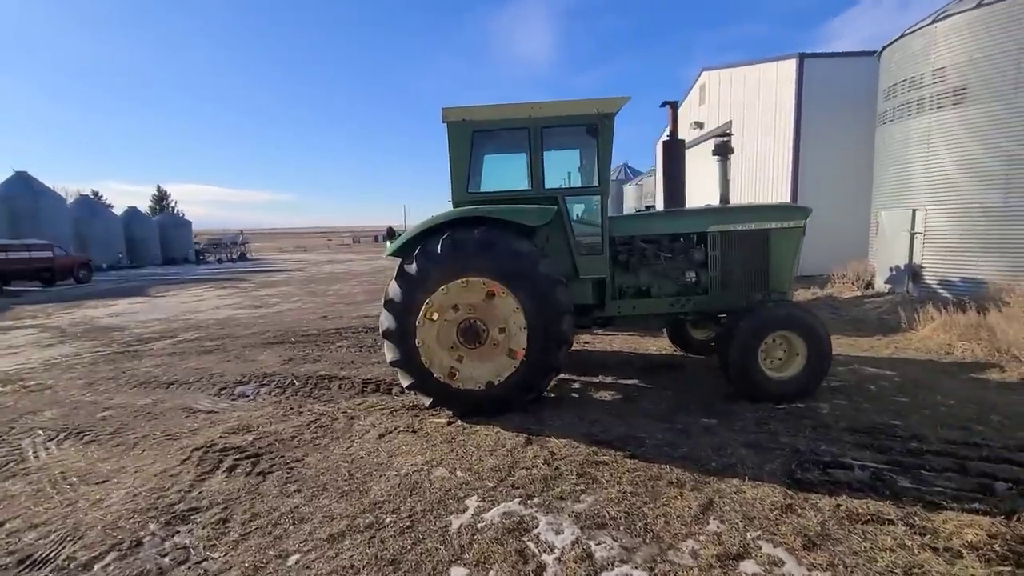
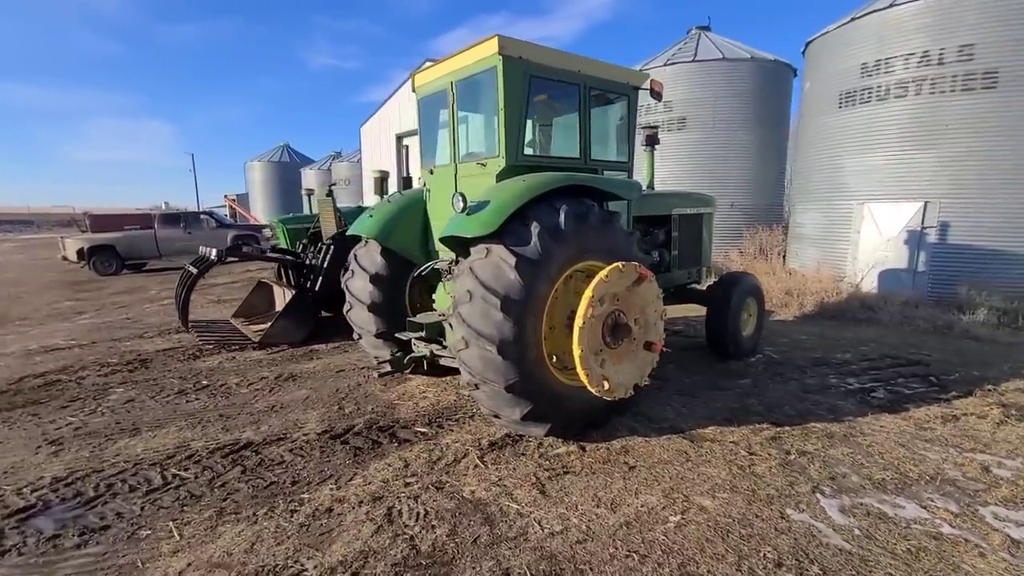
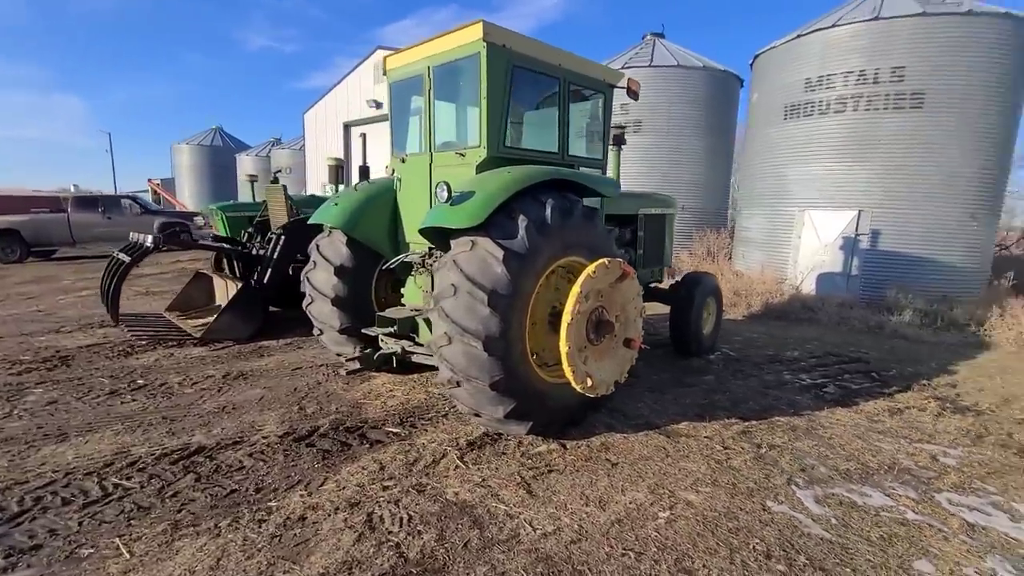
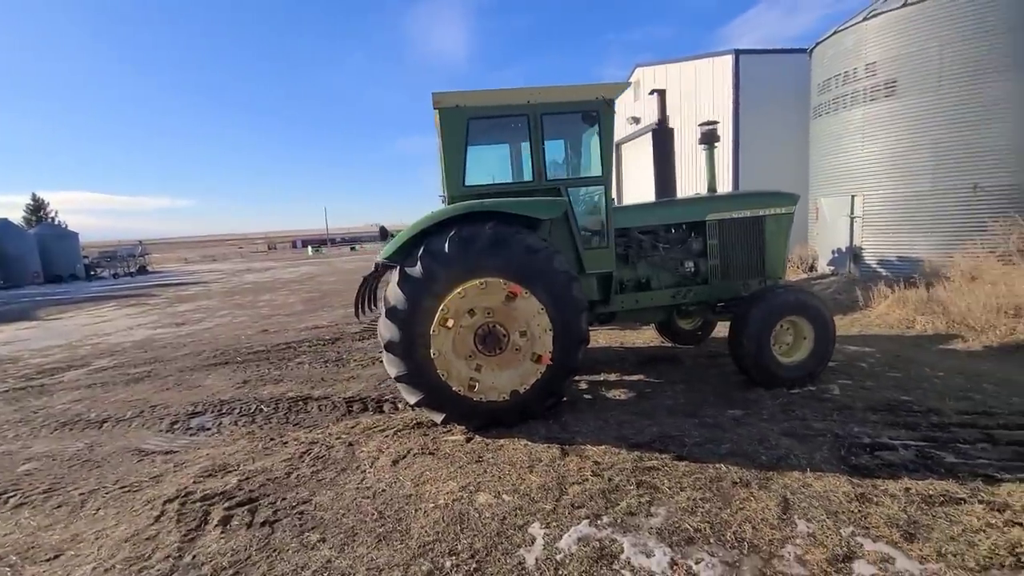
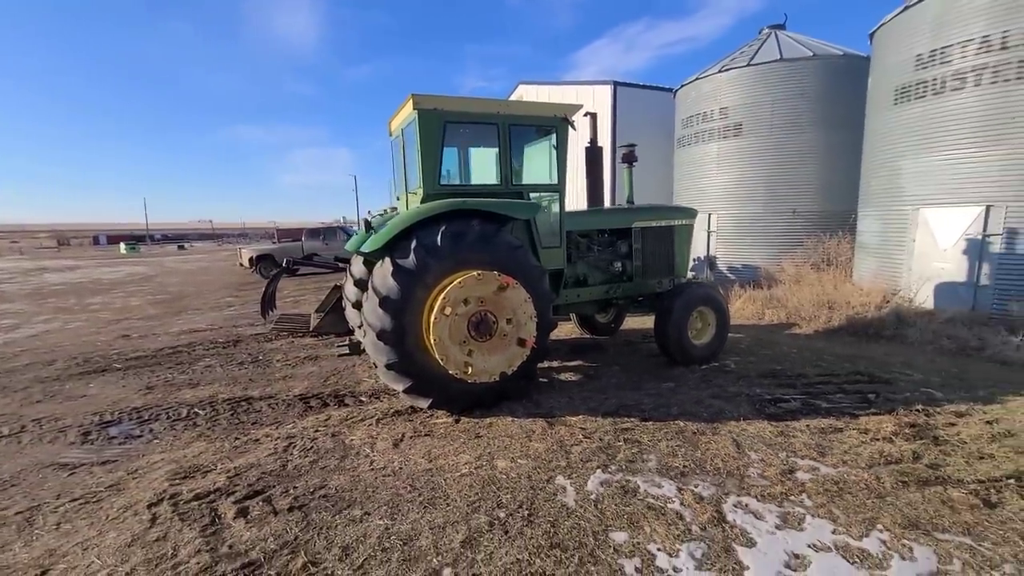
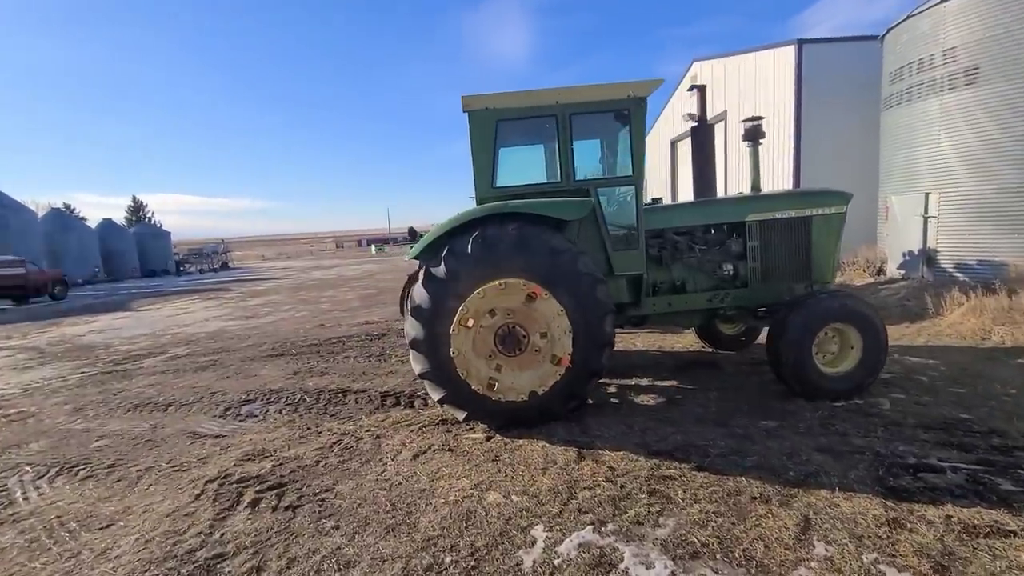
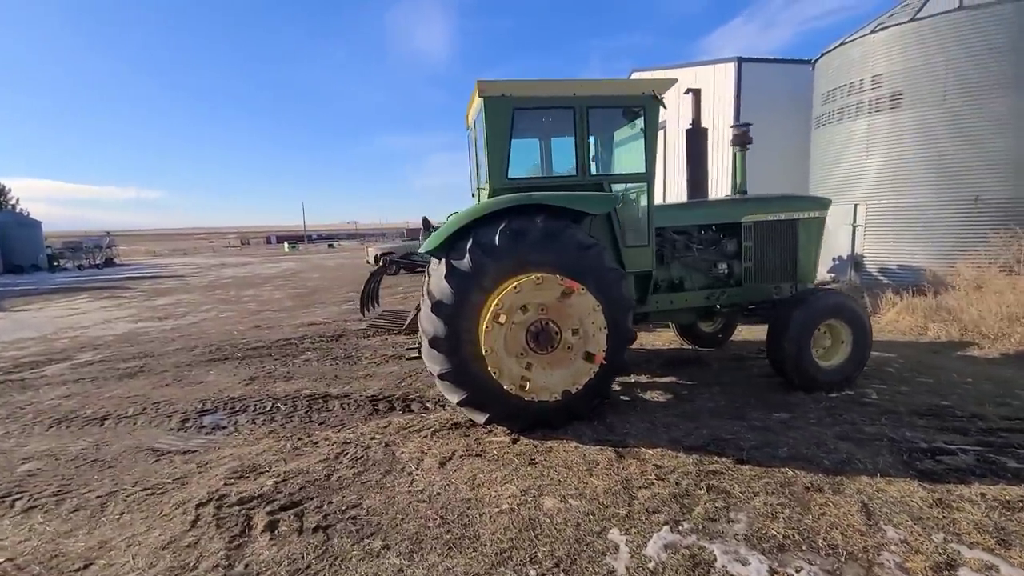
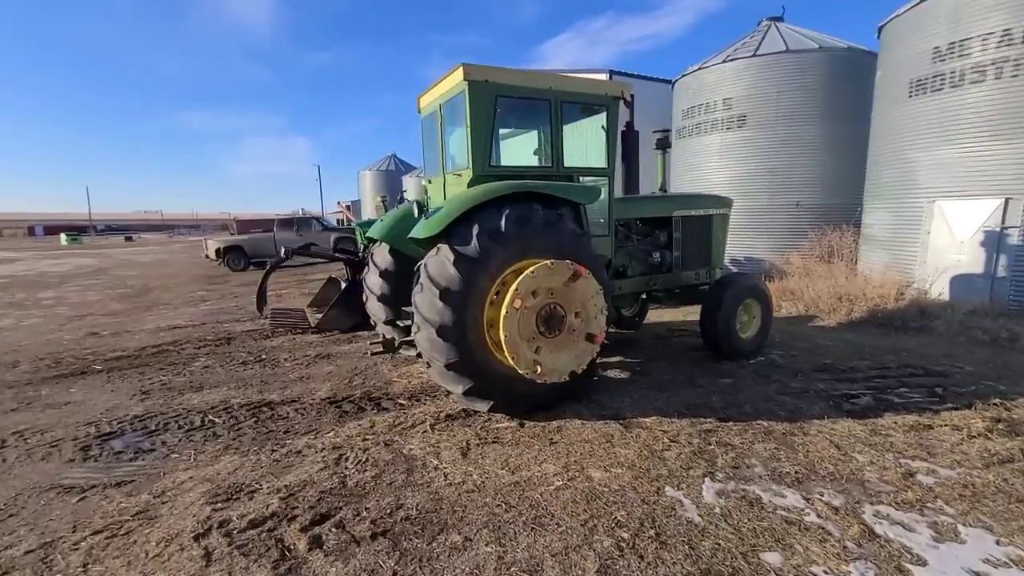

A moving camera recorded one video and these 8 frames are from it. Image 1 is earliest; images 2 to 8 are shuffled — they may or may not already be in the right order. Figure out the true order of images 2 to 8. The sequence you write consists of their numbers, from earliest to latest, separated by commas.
6, 4, 7, 5, 8, 2, 3
